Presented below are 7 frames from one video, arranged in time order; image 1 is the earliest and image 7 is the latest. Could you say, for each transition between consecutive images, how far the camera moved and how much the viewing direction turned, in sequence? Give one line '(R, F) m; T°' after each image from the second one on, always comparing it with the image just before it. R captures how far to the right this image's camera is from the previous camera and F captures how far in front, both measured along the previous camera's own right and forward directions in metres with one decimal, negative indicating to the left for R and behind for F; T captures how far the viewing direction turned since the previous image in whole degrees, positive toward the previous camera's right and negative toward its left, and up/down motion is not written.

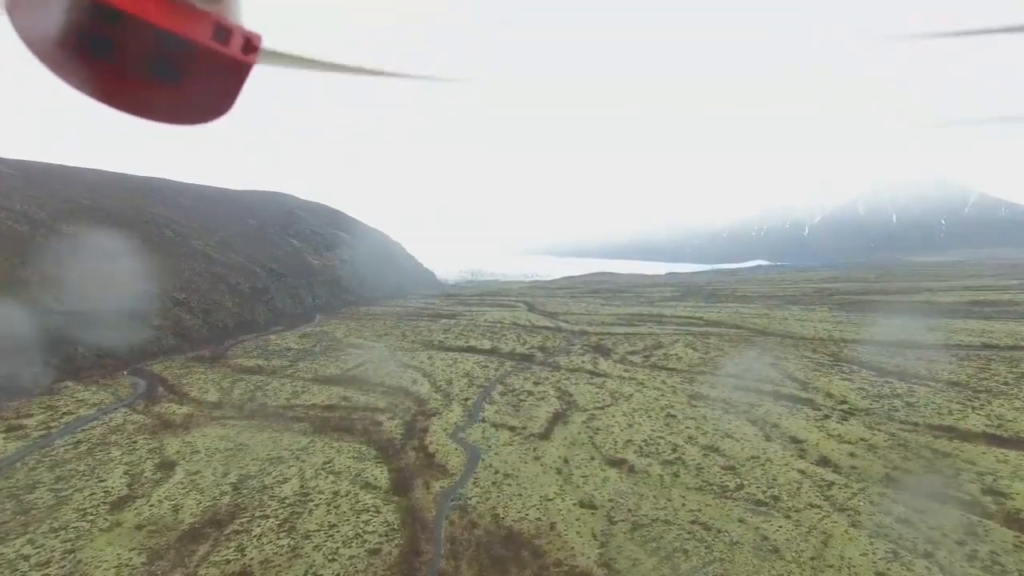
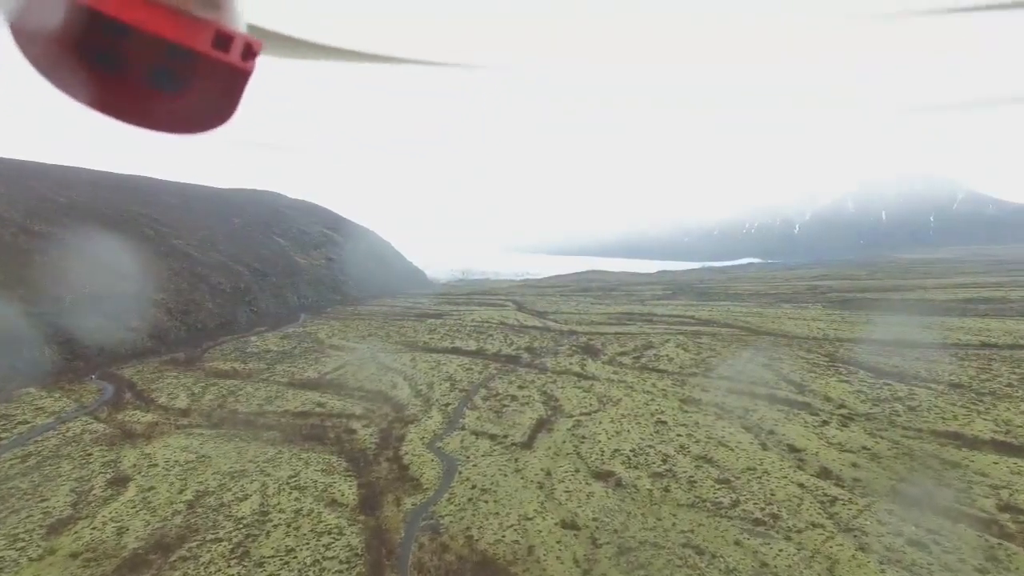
(+0.4, +1.4) m; +1°
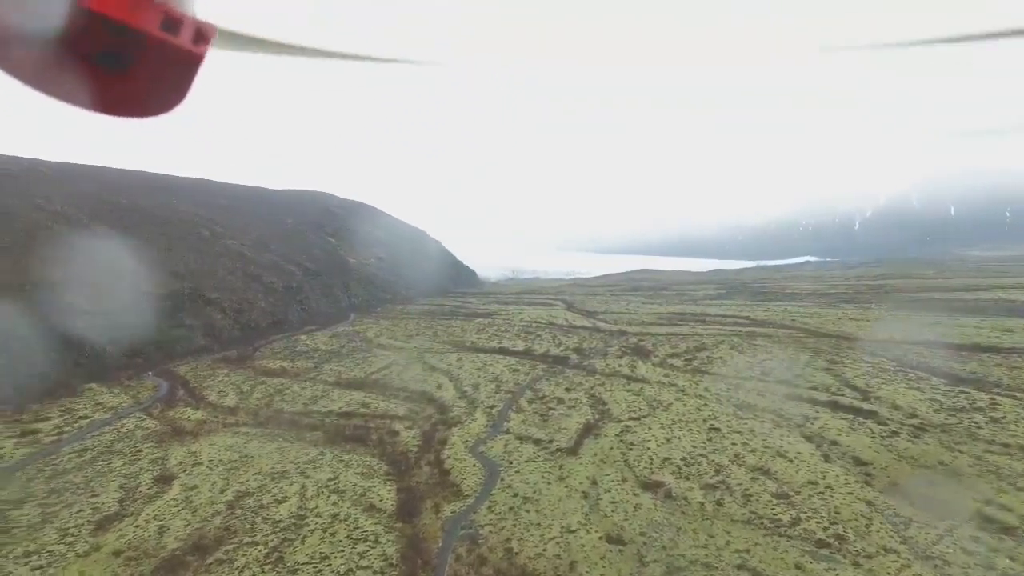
(+0.2, +0.8) m; -4°
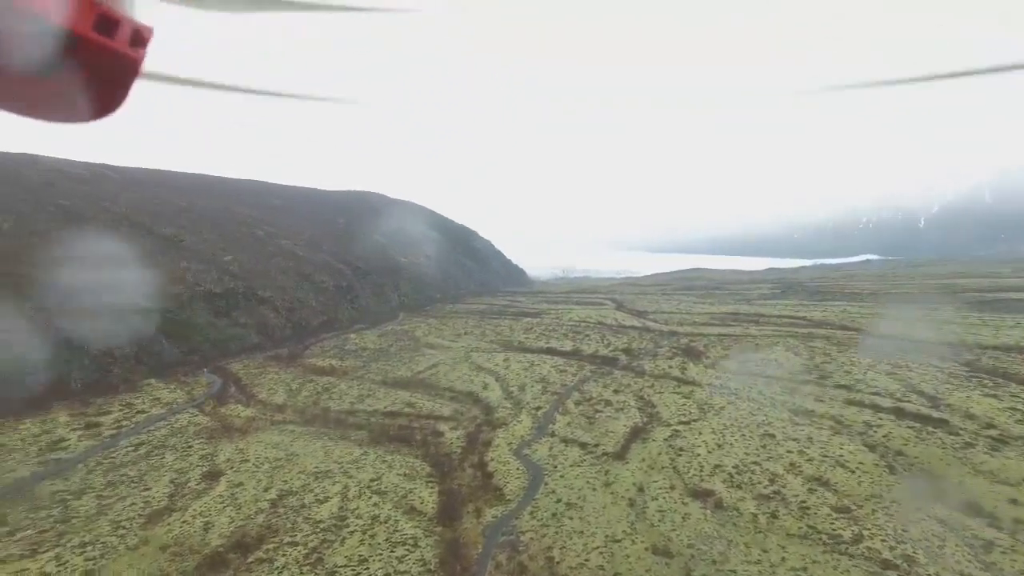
(+0.2, +0.5) m; -4°
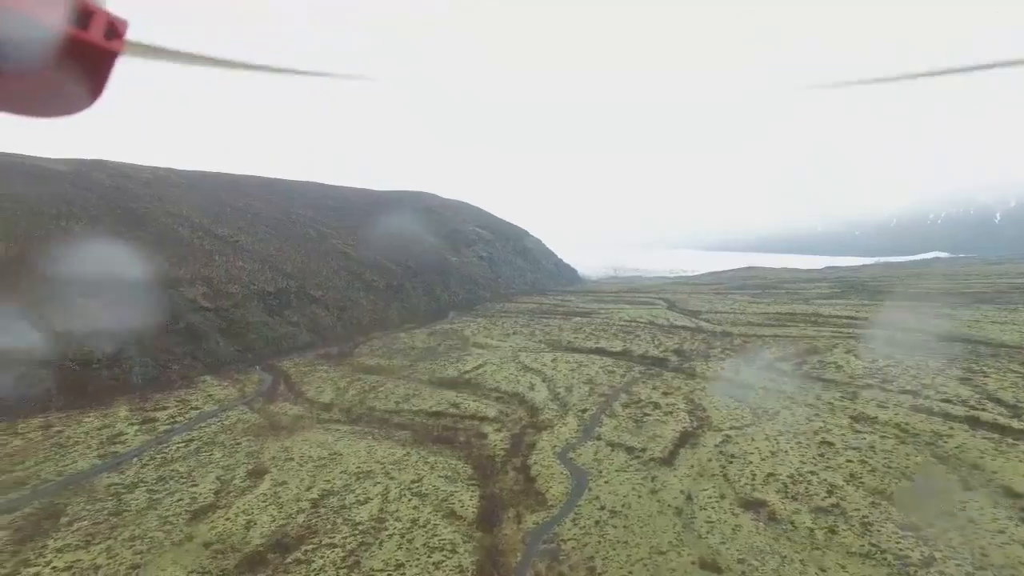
(+0.2, +0.5) m; -4°
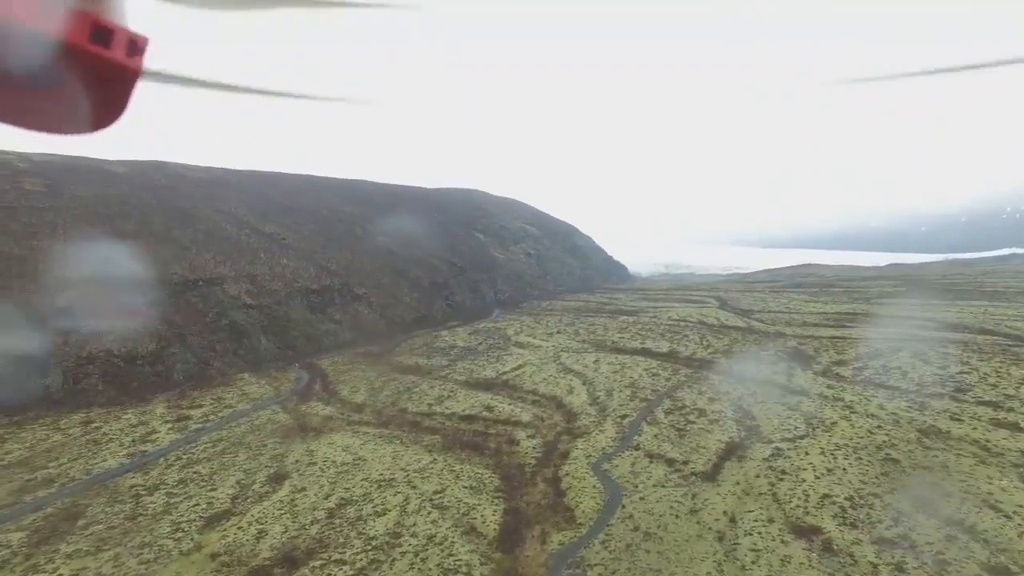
(+0.6, +1.4) m; -4°
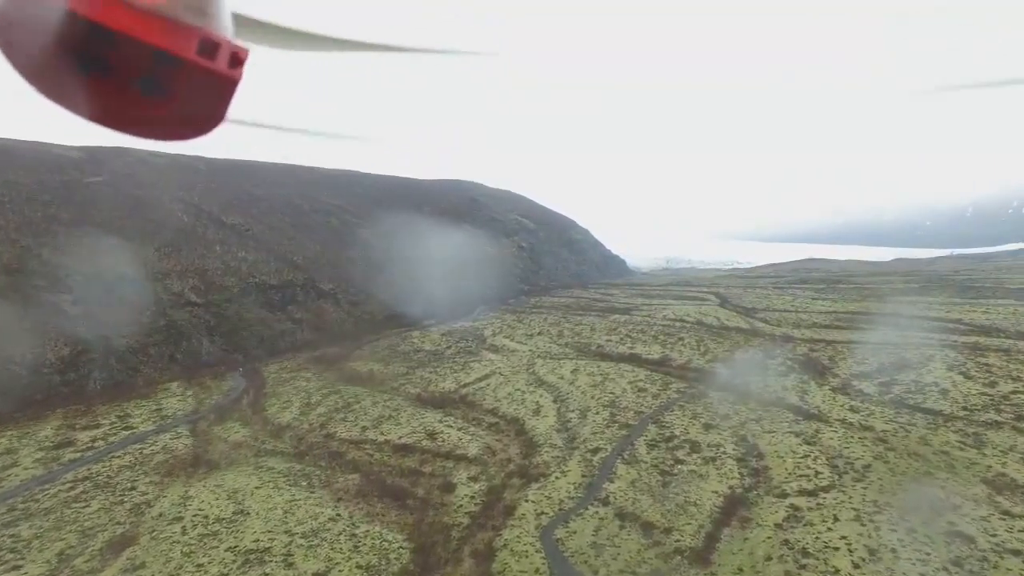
(+1.7, +5.4) m; 0°
